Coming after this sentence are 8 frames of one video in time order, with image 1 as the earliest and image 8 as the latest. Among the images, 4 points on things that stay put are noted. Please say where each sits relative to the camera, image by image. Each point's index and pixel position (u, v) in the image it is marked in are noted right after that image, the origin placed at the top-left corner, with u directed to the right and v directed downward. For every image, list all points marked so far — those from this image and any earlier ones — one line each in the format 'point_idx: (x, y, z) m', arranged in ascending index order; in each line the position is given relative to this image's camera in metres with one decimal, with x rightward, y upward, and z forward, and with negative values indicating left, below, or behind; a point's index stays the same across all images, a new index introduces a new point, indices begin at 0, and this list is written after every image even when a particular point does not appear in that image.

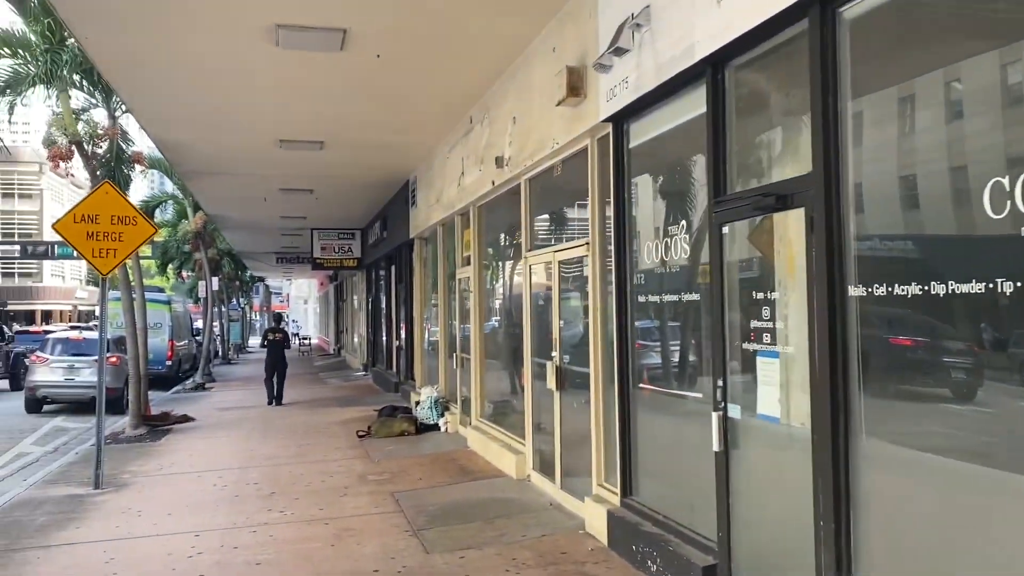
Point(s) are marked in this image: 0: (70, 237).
0: (-4.3, +0.5, +8.4) m
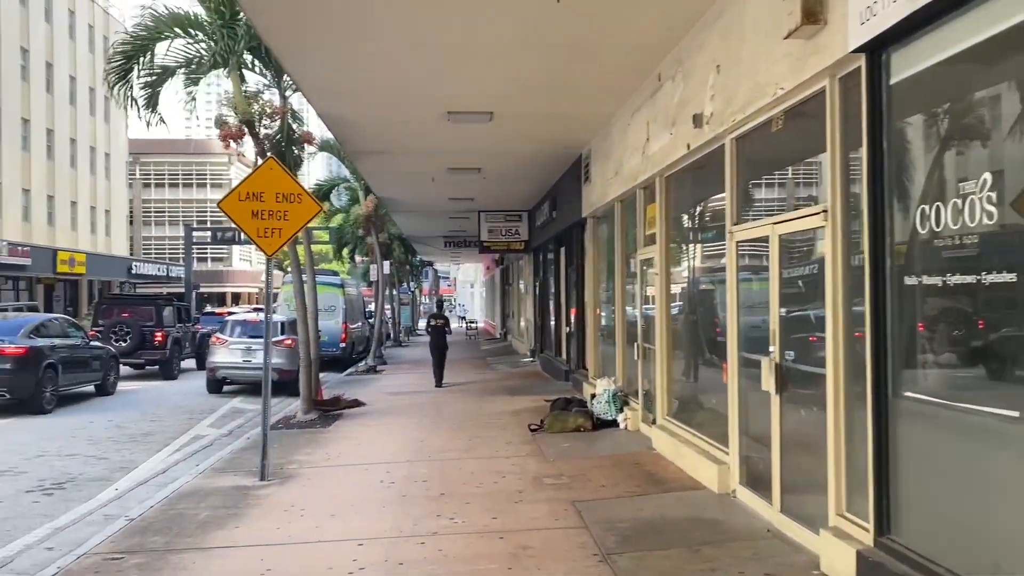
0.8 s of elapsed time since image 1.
0: (-2.5, +0.7, +8.0) m
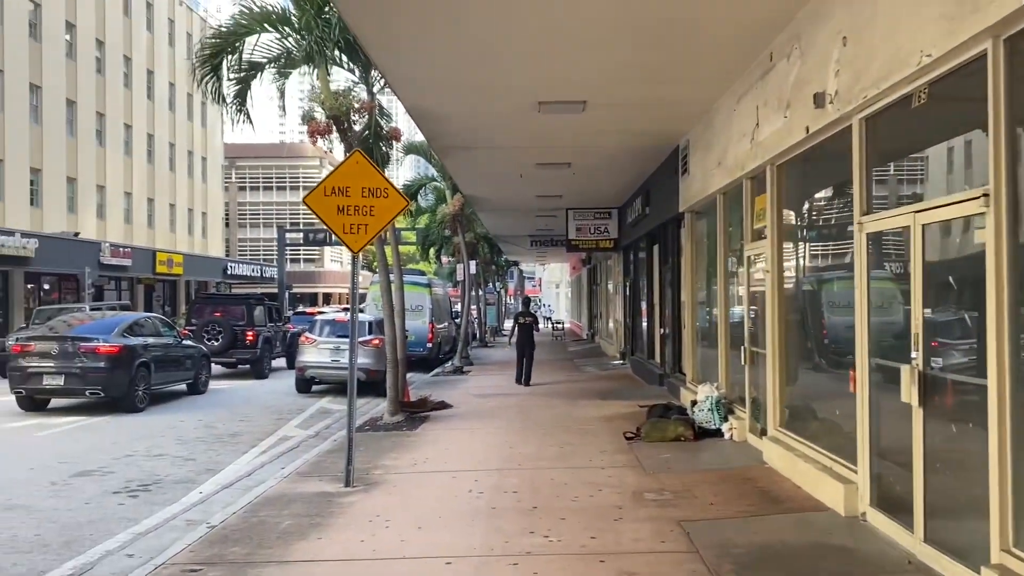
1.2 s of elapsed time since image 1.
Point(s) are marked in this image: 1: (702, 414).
0: (-1.7, +0.7, +7.7) m
1: (+2.0, -1.4, +9.3) m
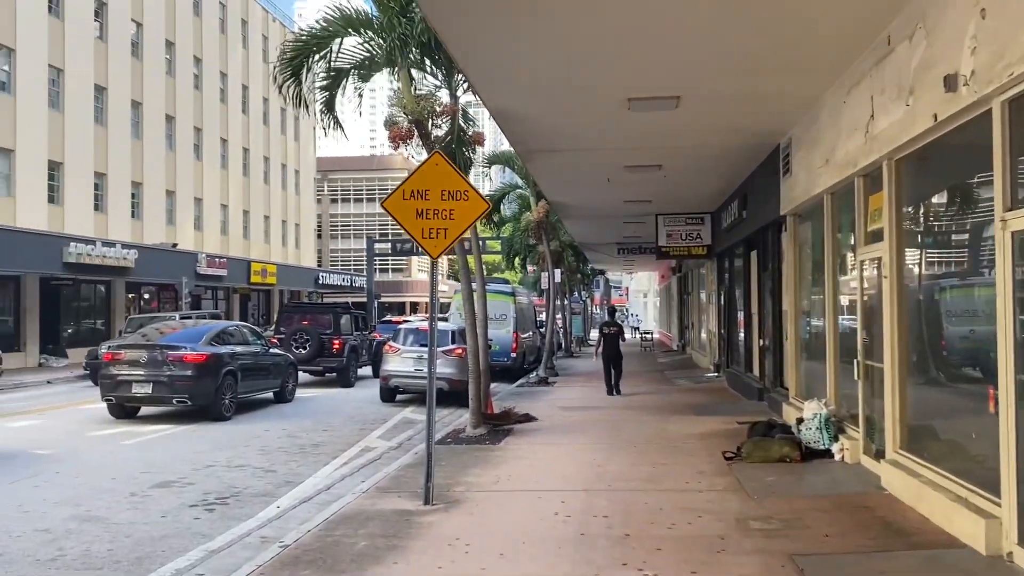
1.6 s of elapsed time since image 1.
0: (-1.0, +0.6, +7.3) m
1: (+2.9, -1.4, +8.6) m
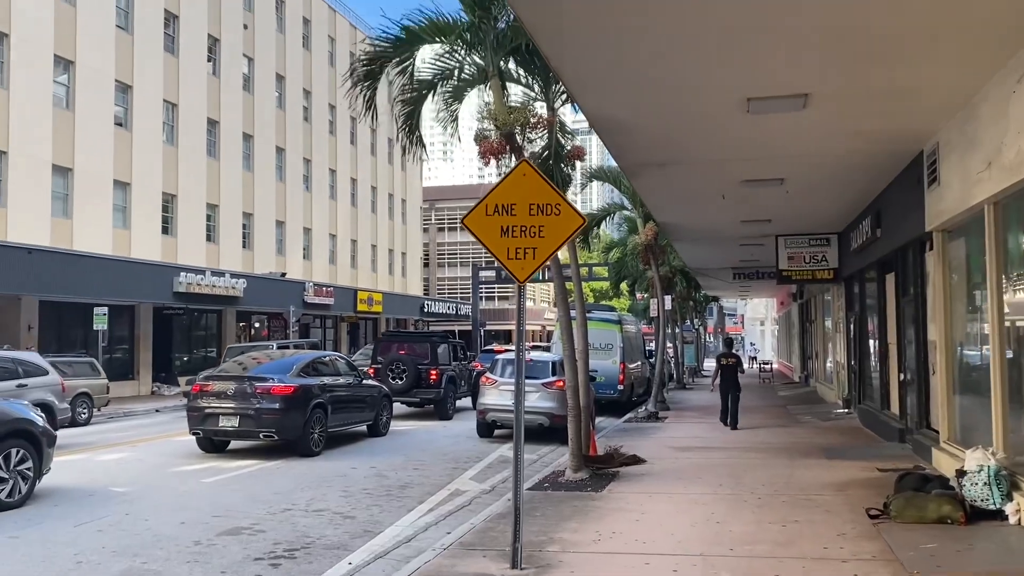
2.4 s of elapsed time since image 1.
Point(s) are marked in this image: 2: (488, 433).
0: (-0.2, +0.4, +6.4) m
1: (+3.8, -1.7, +7.1) m
2: (-0.4, -2.5, +15.0) m
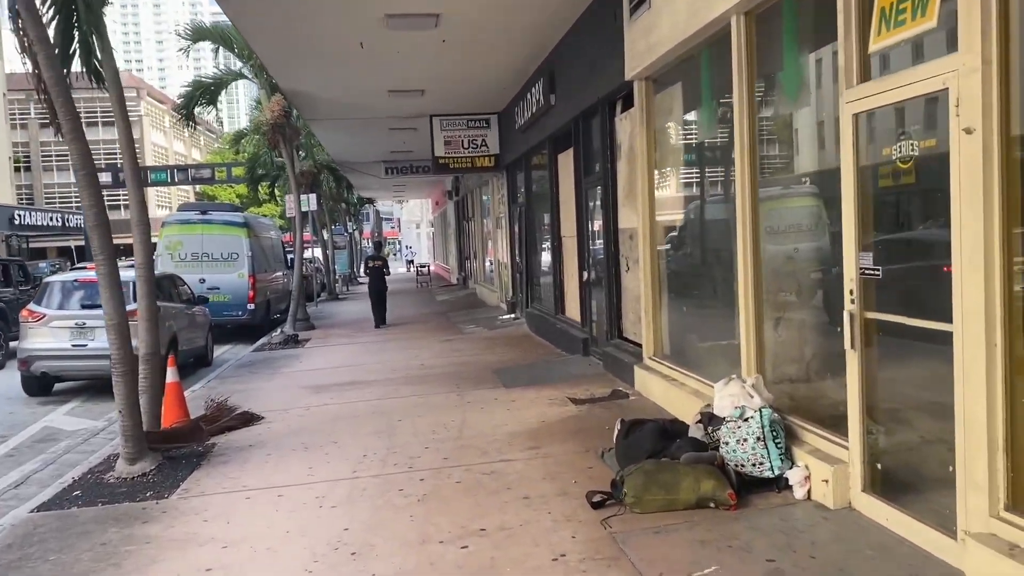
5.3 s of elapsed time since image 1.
0: (-2.3, +0.9, +2.2) m
1: (+1.2, -0.9, +4.6) m
2: (-5.6, -1.2, +10.4) m
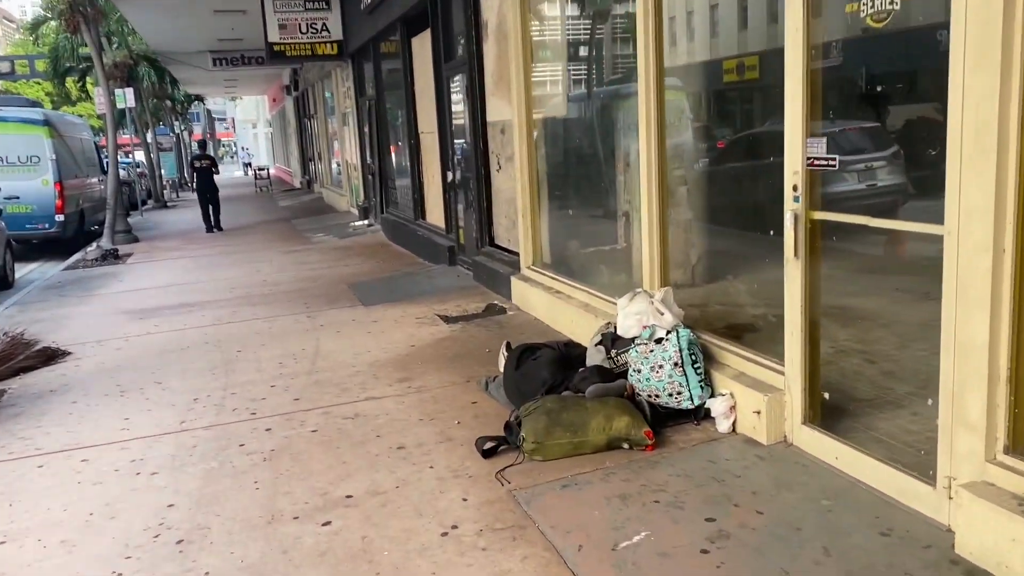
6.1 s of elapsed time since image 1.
0: (-2.4, +0.9, +0.8) m
1: (+0.6, -0.4, +3.9) m
2: (-7.1, -0.4, +8.5) m
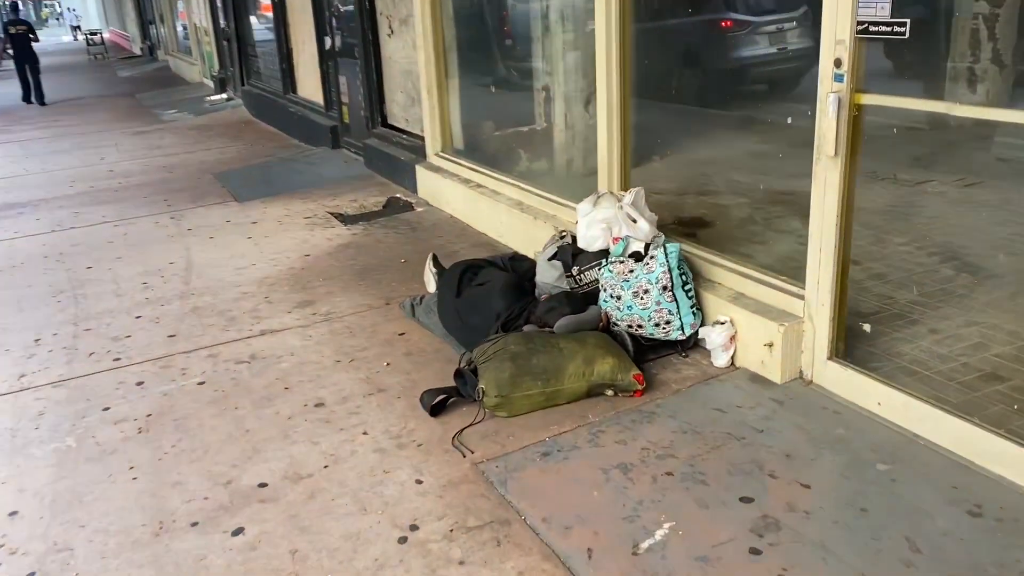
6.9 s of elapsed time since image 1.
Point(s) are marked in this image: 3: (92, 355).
0: (-2.1, +0.7, -0.5) m
1: (+0.4, 0.0, +3.2) m
2: (-7.9, +0.3, +6.5) m
3: (-1.9, -0.3, +3.9) m
